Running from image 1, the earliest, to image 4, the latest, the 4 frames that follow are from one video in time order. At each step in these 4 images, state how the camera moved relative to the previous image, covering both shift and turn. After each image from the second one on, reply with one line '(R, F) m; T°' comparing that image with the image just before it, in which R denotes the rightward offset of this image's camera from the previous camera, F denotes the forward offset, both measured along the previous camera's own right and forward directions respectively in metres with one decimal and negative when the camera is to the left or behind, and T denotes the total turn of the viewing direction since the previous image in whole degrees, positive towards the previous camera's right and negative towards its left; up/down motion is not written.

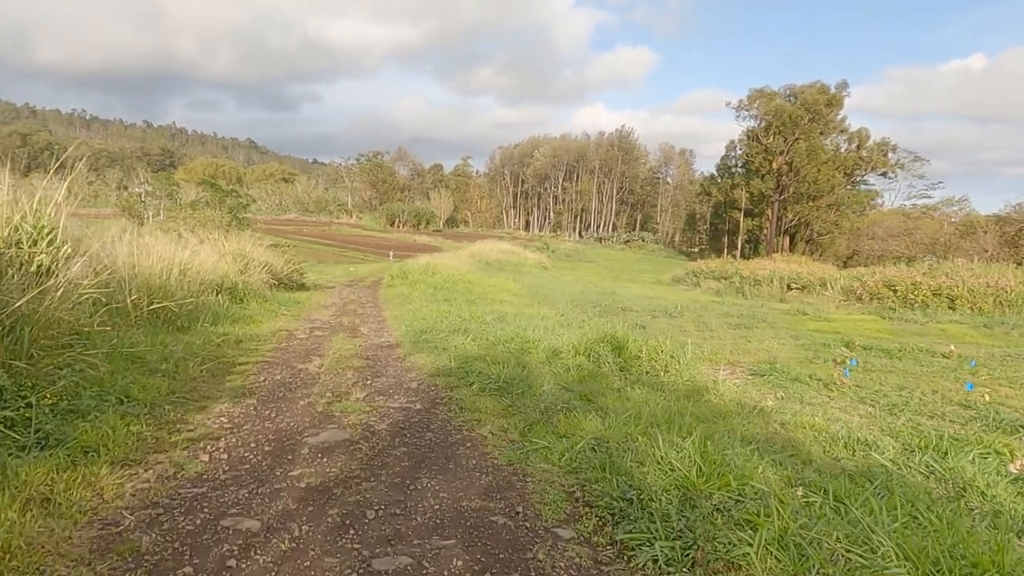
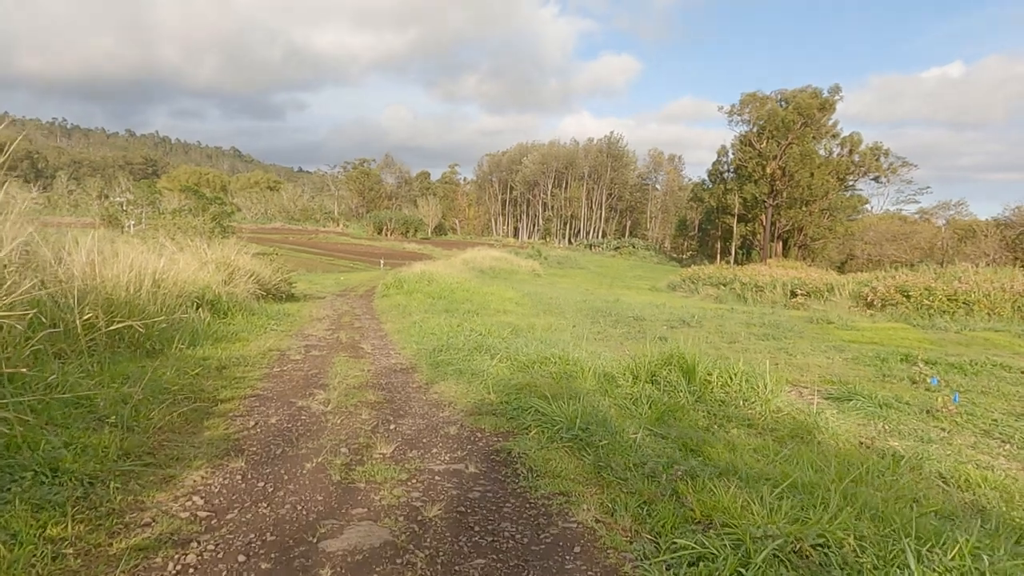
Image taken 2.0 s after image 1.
(-0.5, +1.2) m; +1°
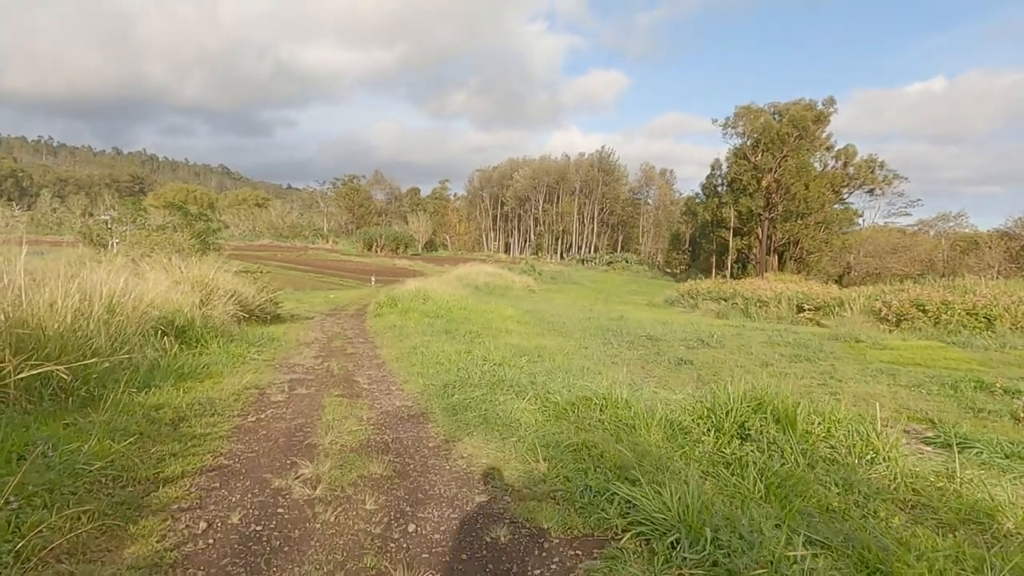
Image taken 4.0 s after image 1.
(-0.4, +1.3) m; +1°
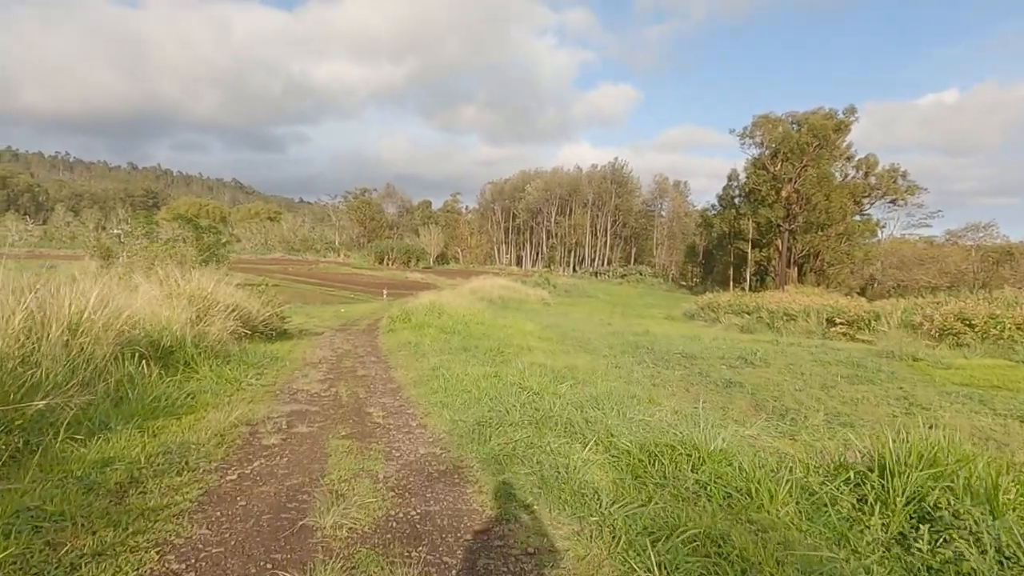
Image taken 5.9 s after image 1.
(-0.3, +1.2) m; -1°
